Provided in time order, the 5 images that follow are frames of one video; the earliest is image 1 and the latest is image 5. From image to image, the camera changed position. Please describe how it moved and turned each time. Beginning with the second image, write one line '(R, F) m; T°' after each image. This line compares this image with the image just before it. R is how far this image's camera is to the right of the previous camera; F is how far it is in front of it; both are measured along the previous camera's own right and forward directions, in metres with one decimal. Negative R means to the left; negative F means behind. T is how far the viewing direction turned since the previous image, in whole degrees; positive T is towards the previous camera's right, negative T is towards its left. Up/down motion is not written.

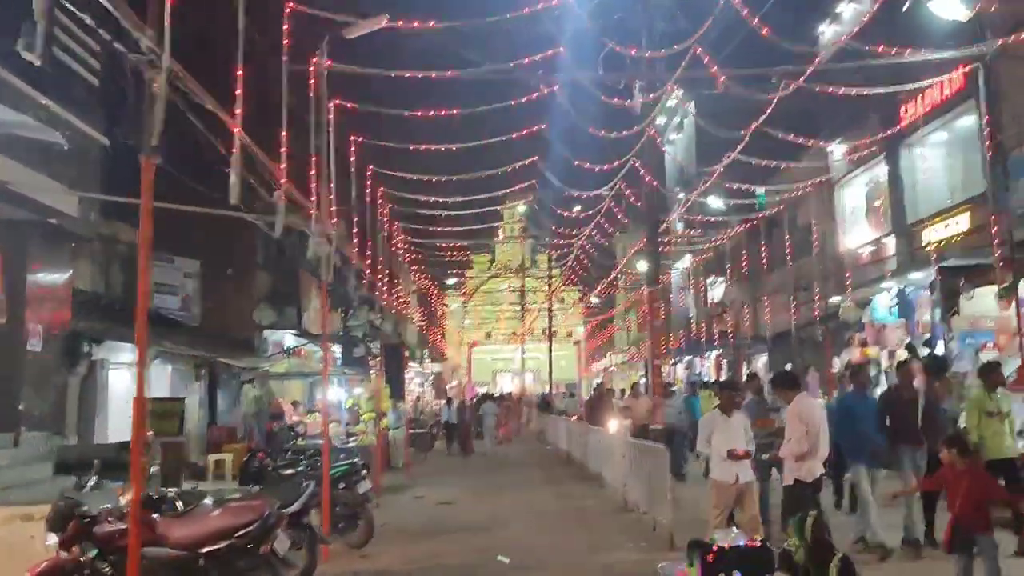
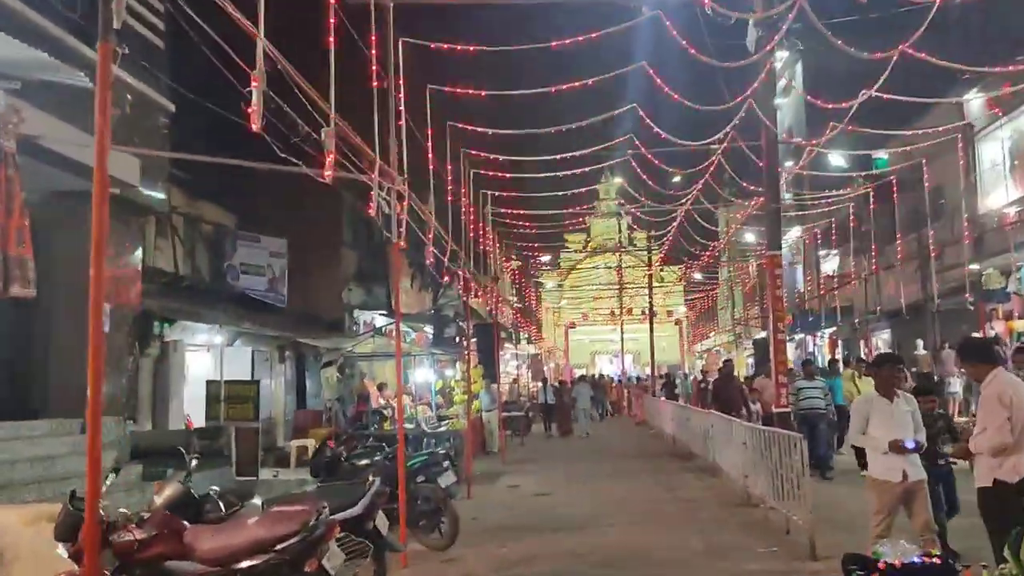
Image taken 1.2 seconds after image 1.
(0.0, +1.3) m; -6°
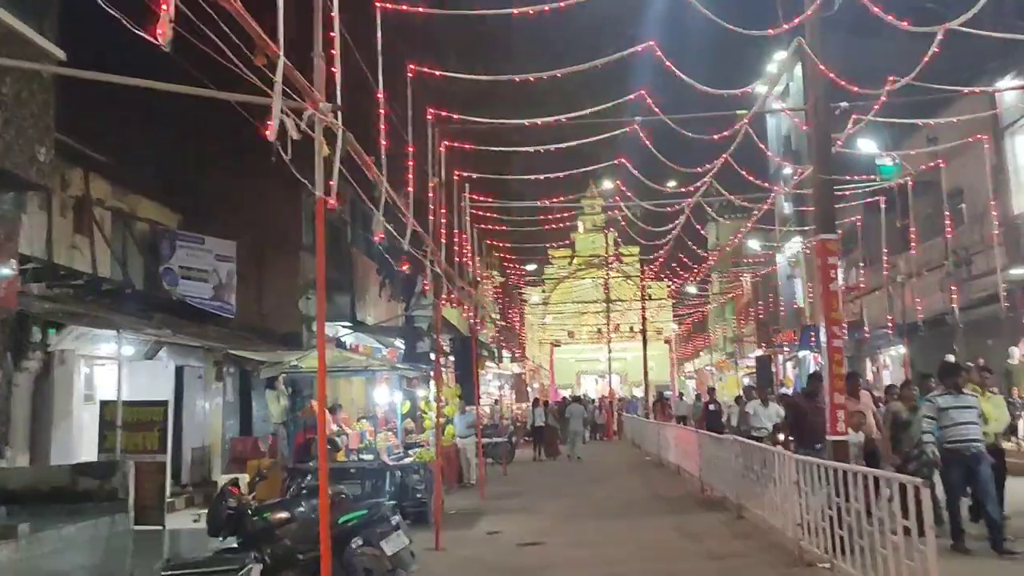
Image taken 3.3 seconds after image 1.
(0.0, +2.4) m; +1°
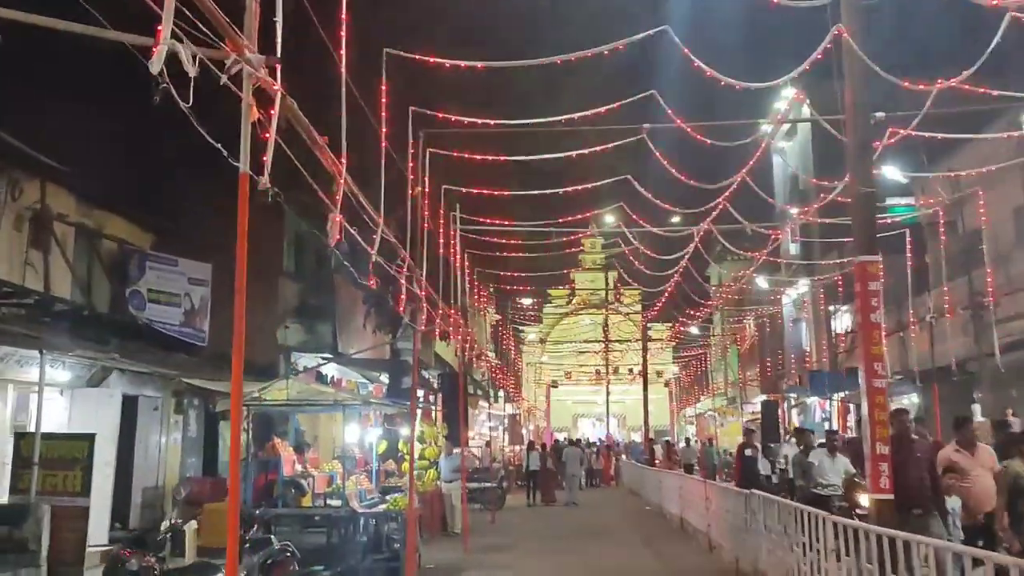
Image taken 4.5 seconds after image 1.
(+0.1, +1.2) m; 0°
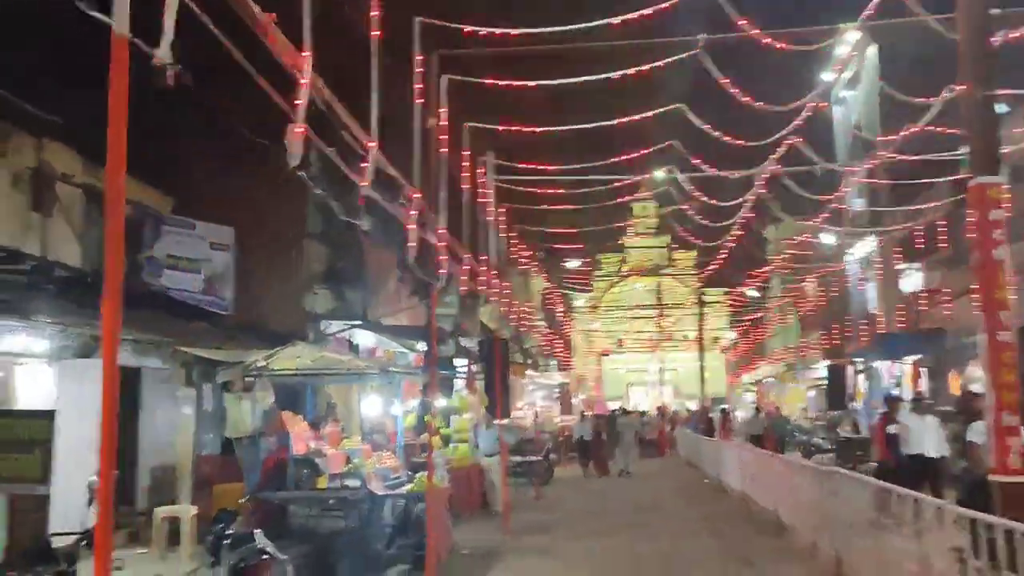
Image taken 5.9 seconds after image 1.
(+0.2, +1.3) m; -3°
